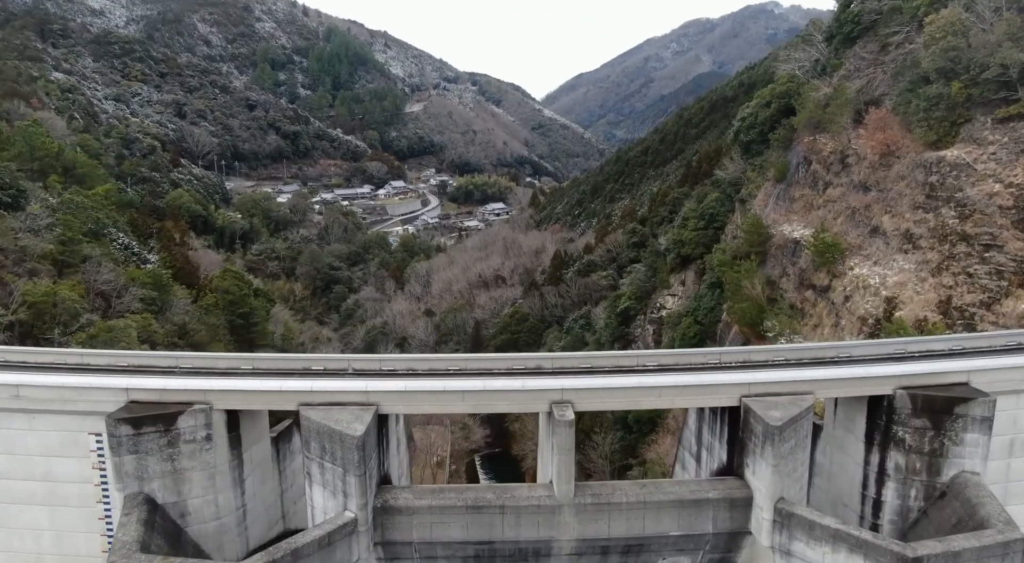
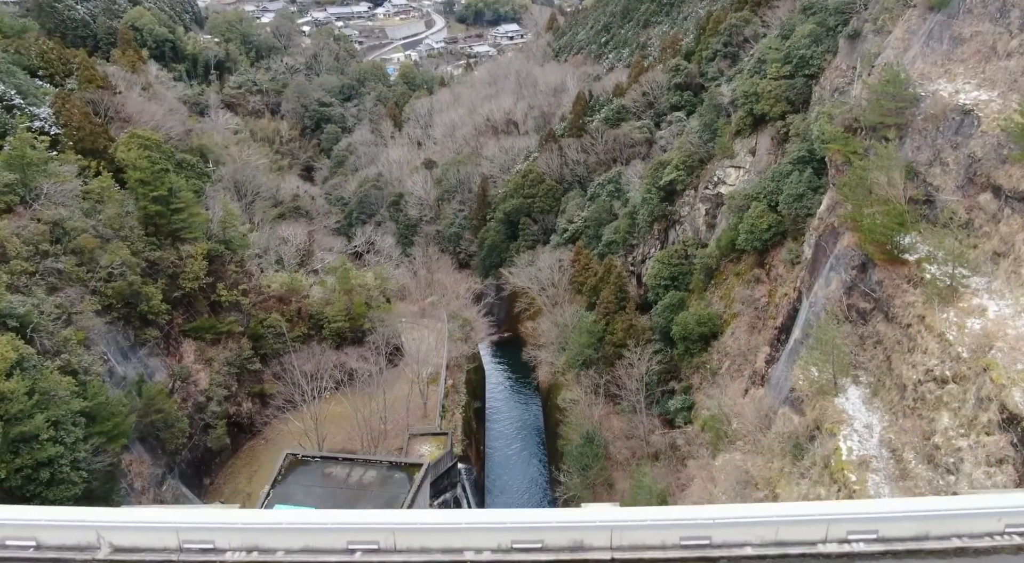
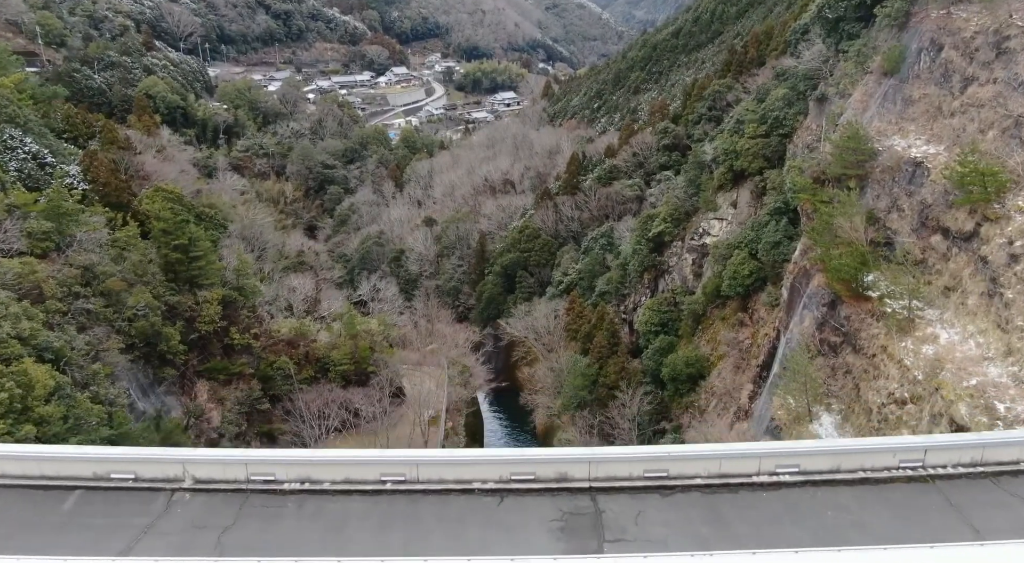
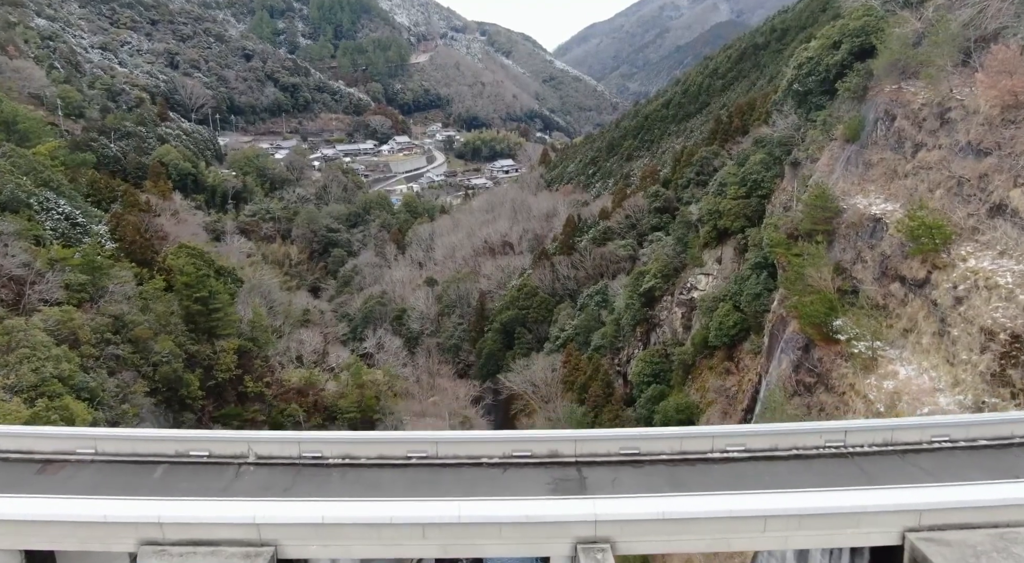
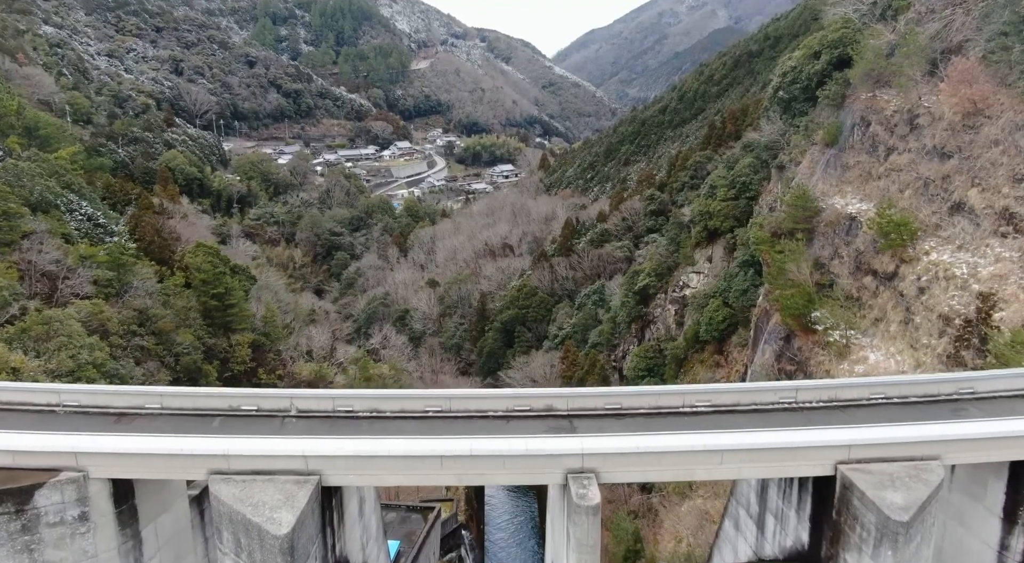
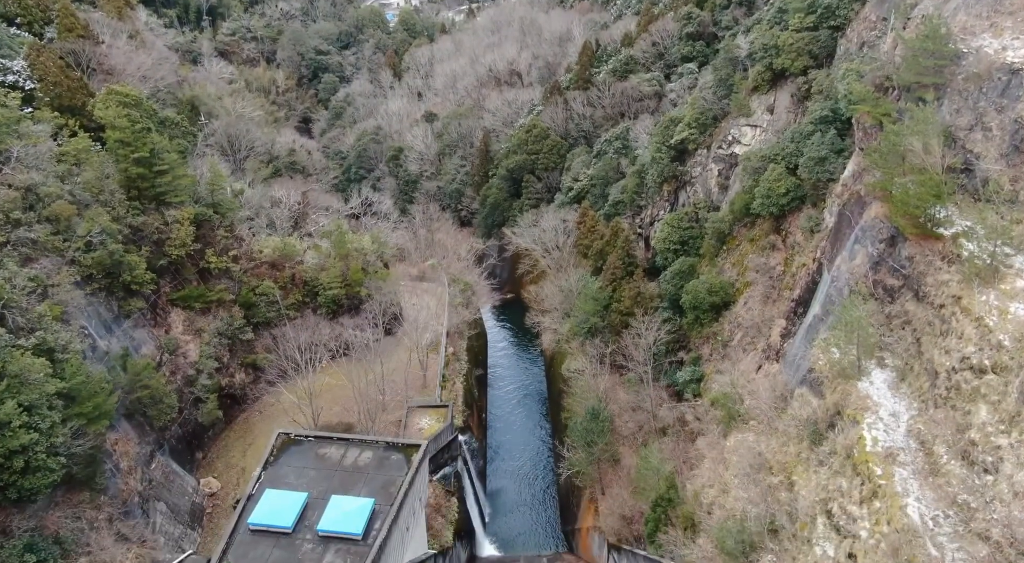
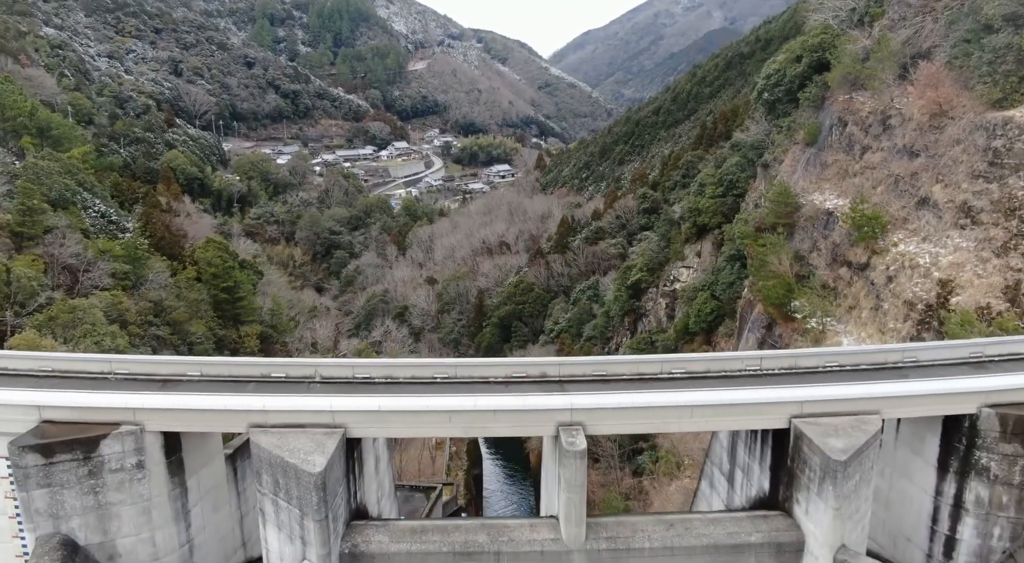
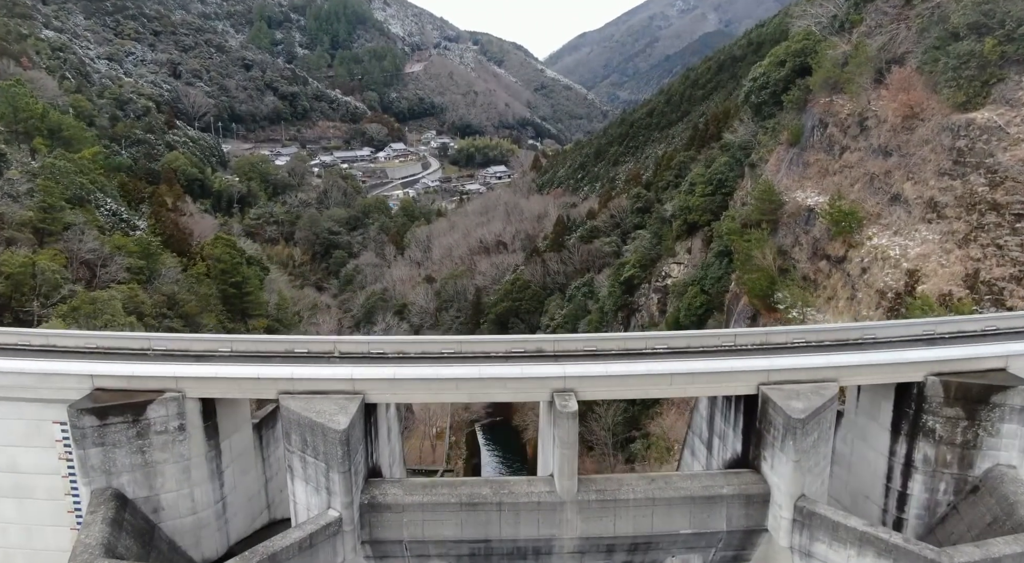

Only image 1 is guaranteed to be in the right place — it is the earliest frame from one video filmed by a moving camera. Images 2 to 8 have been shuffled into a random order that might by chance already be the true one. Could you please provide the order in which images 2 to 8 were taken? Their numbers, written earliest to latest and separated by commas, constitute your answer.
8, 7, 5, 4, 3, 2, 6
